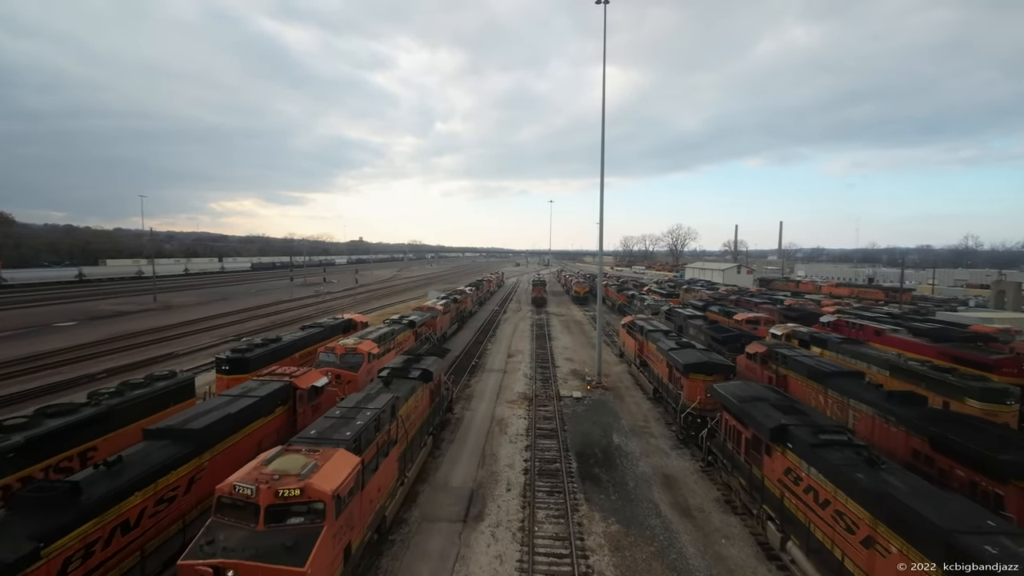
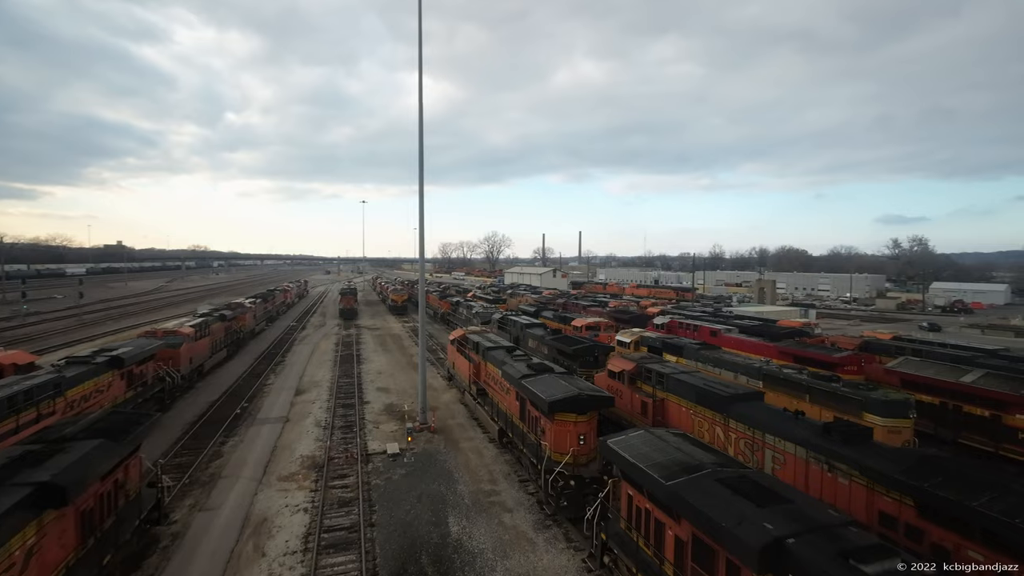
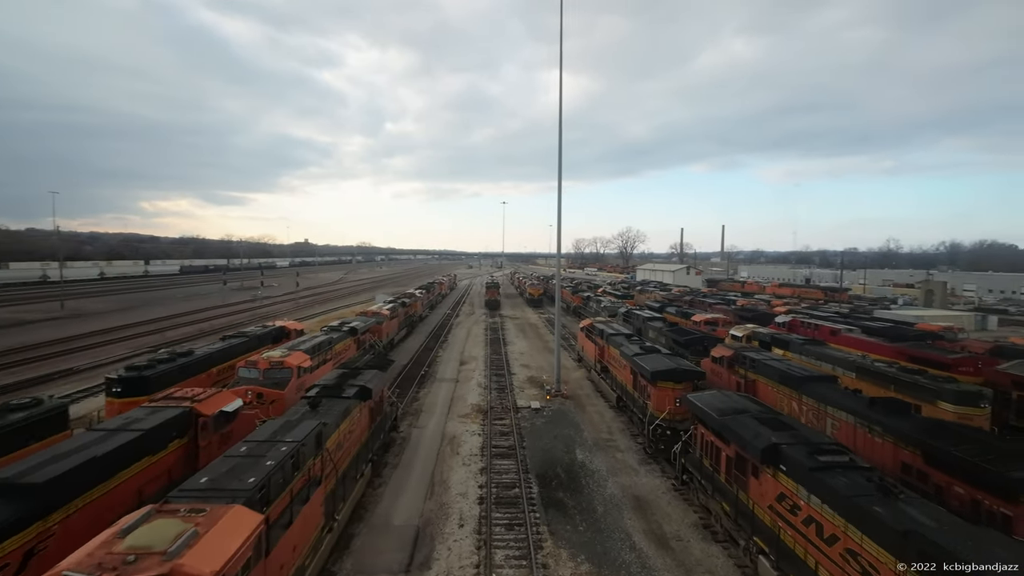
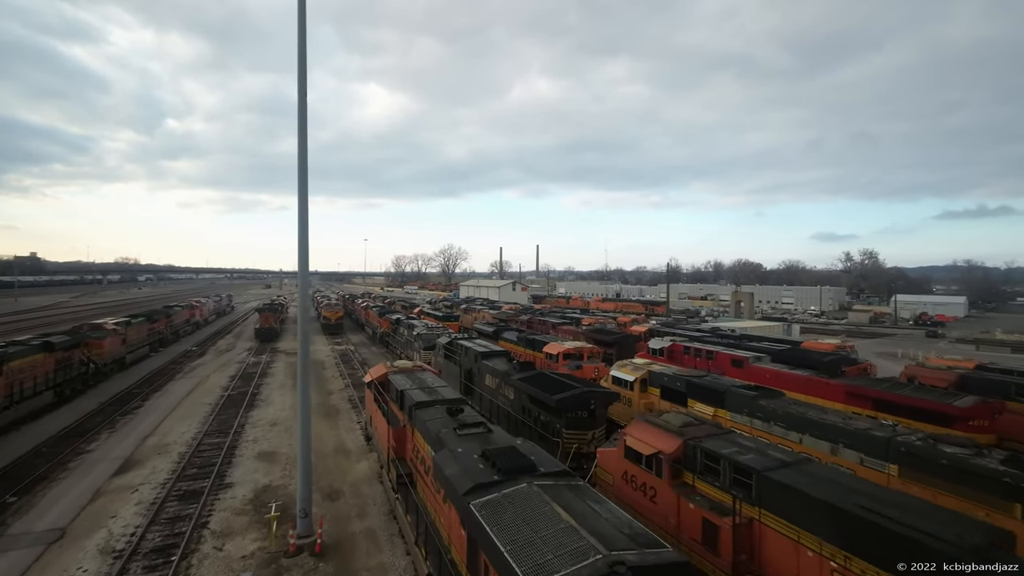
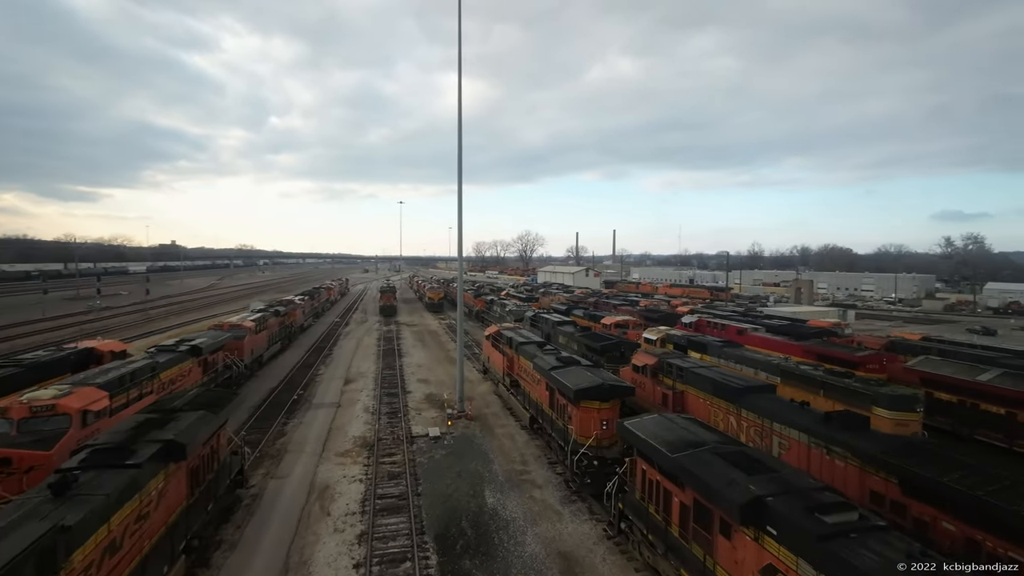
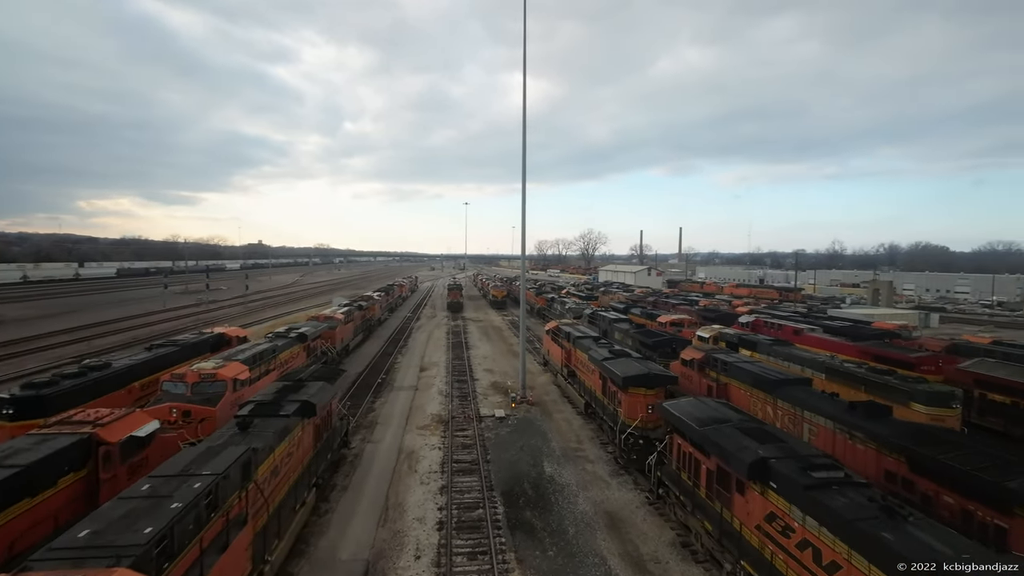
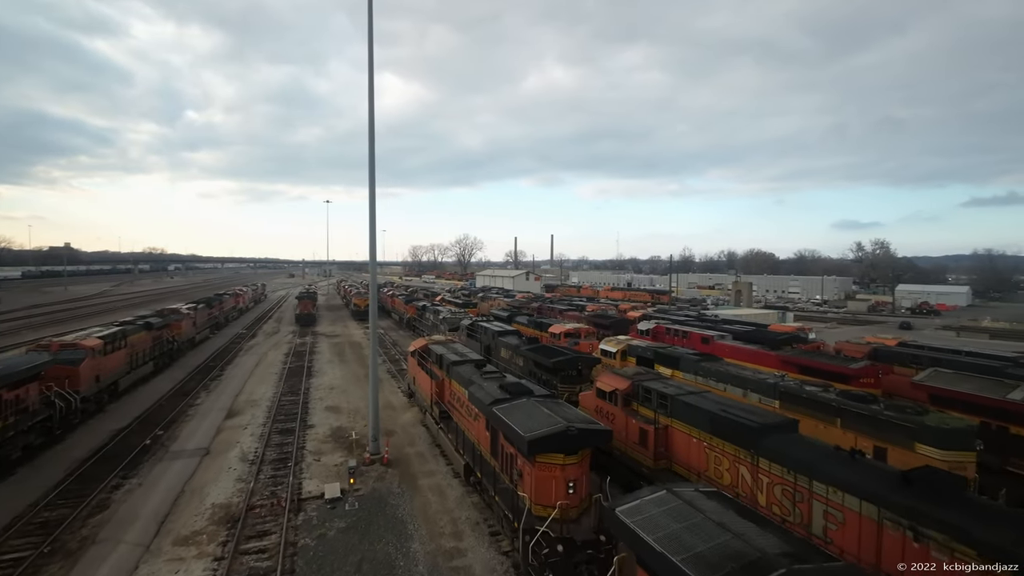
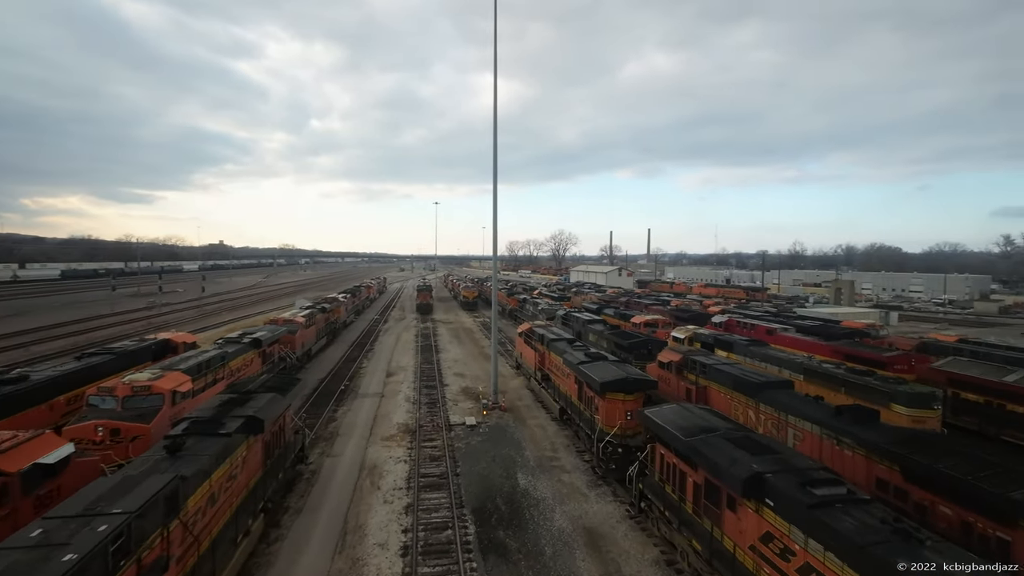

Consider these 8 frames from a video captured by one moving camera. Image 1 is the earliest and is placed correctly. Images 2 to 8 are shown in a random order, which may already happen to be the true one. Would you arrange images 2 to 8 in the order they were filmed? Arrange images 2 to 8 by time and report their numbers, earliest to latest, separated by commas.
3, 6, 8, 5, 2, 7, 4
